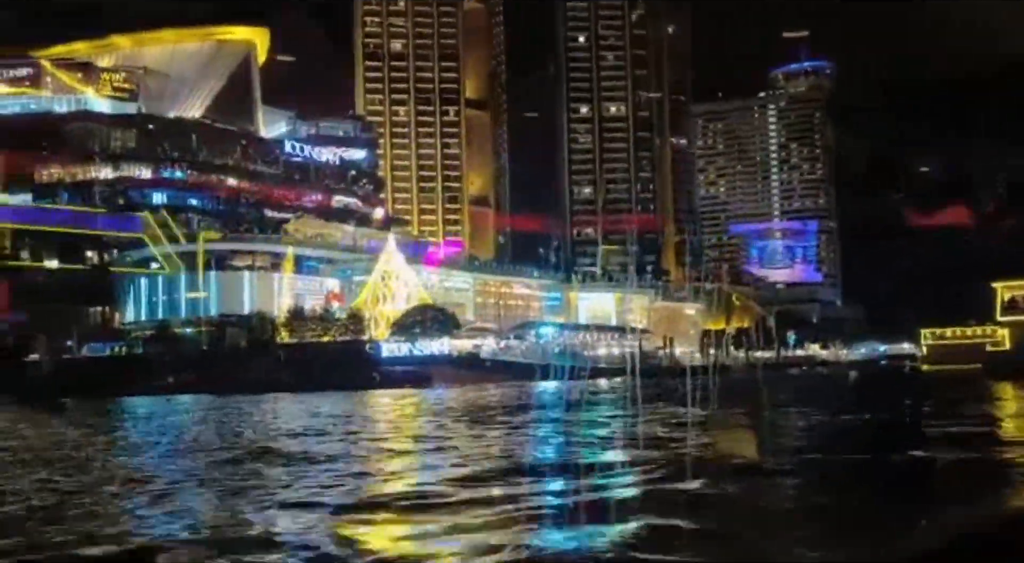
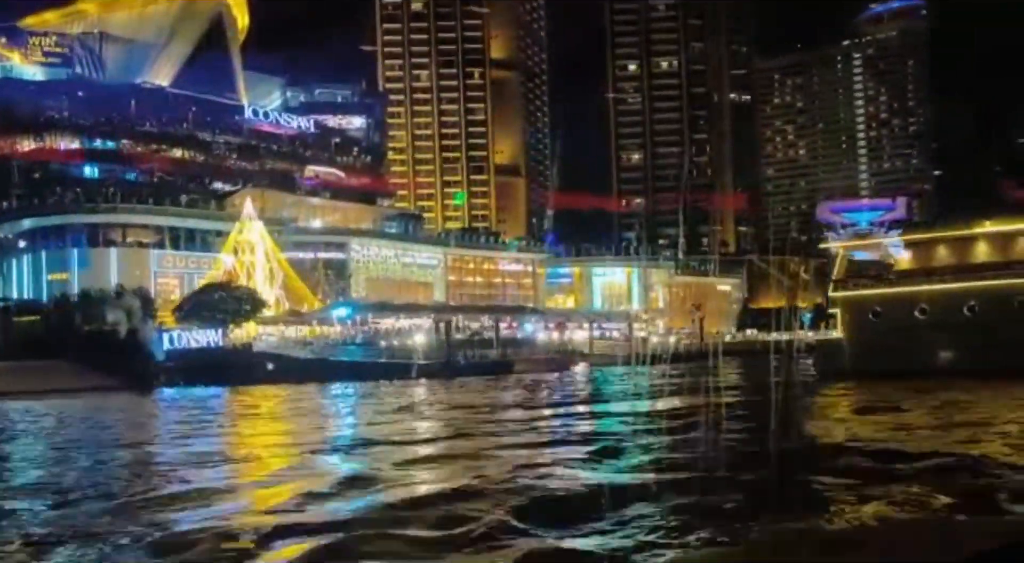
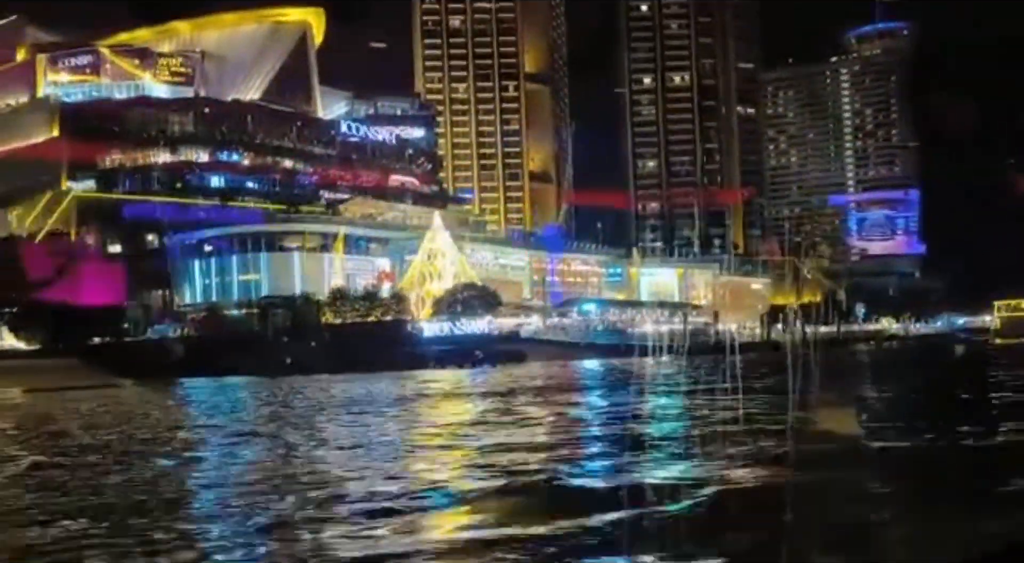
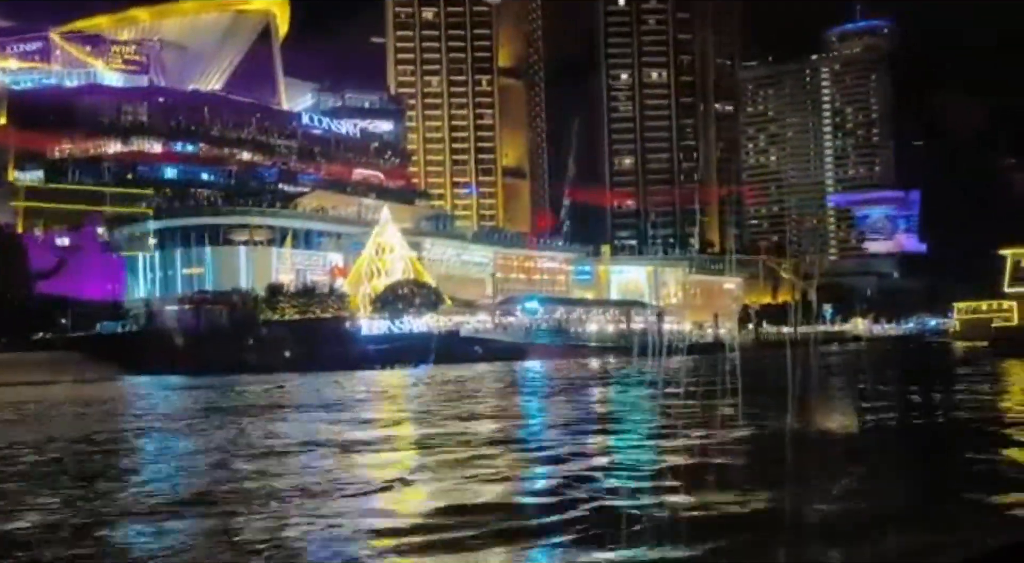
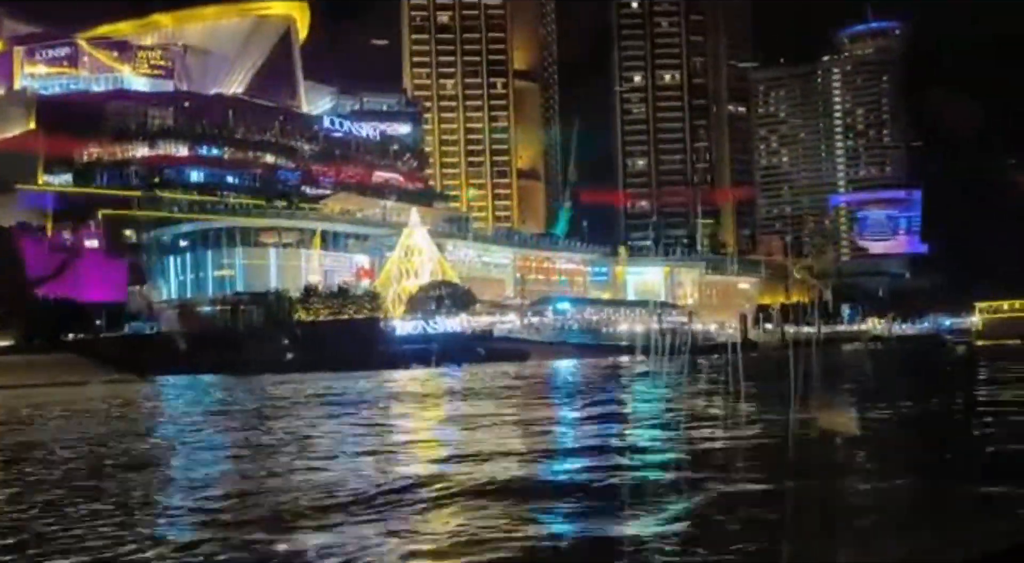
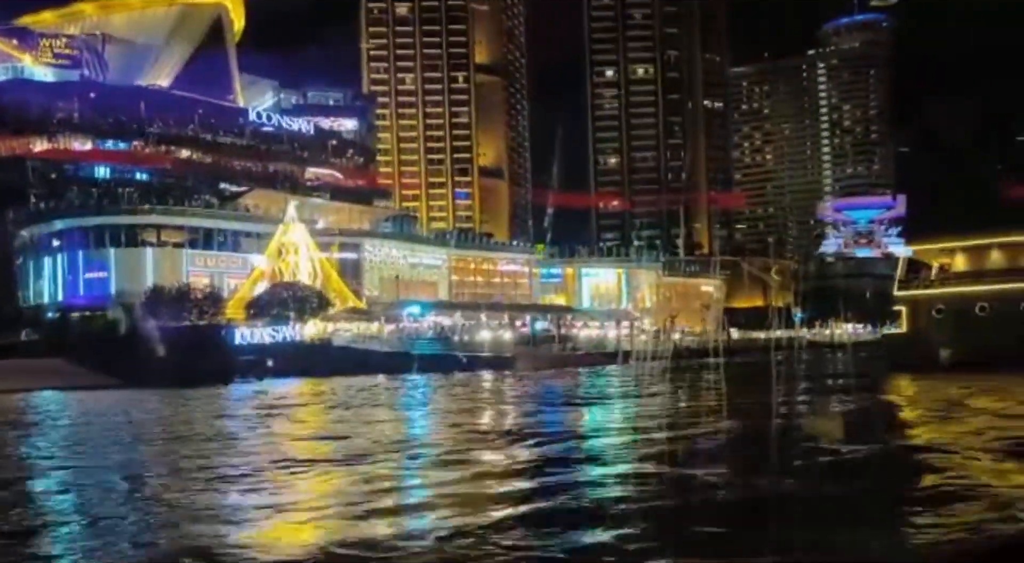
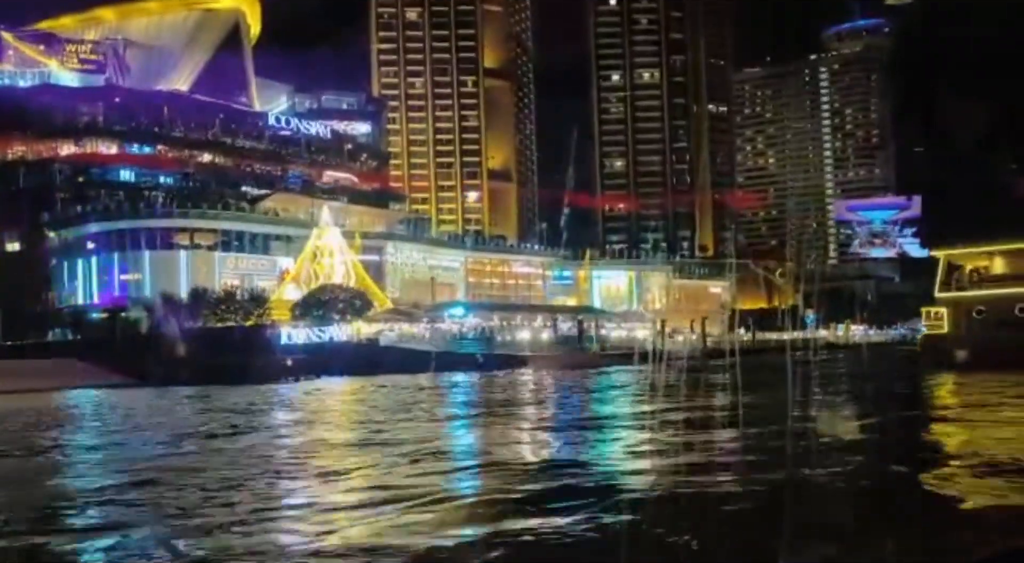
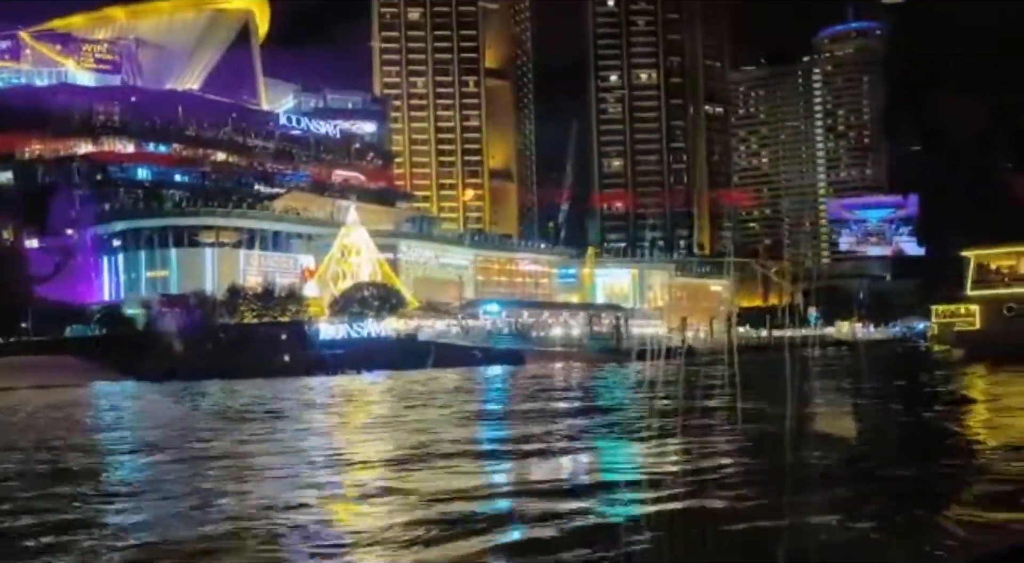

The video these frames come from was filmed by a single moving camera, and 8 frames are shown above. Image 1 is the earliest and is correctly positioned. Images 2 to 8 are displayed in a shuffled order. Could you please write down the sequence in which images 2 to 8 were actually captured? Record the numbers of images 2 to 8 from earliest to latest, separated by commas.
3, 5, 4, 8, 7, 6, 2
